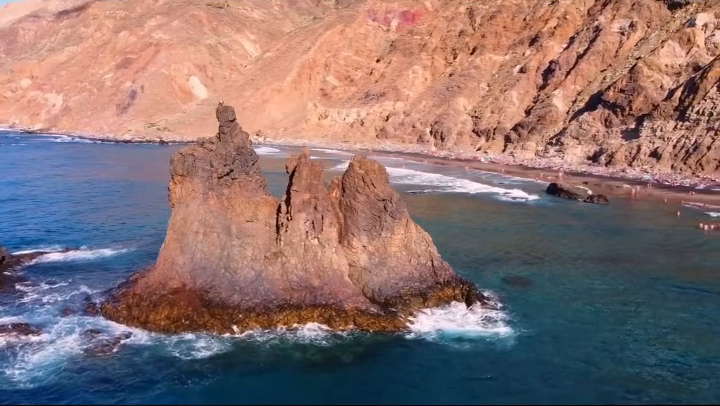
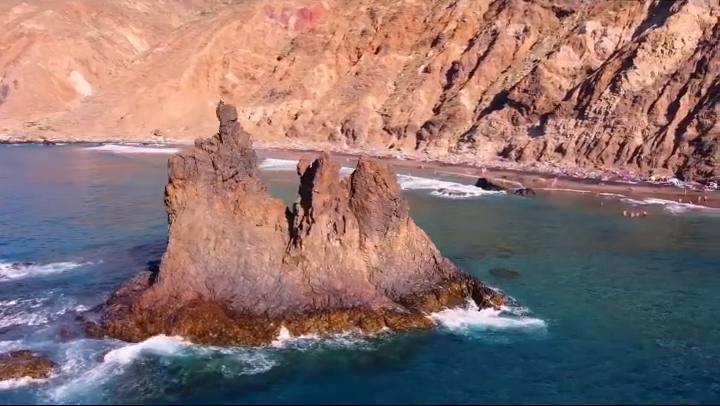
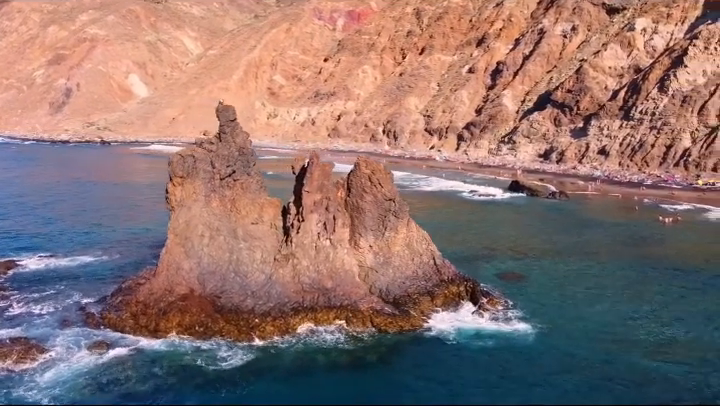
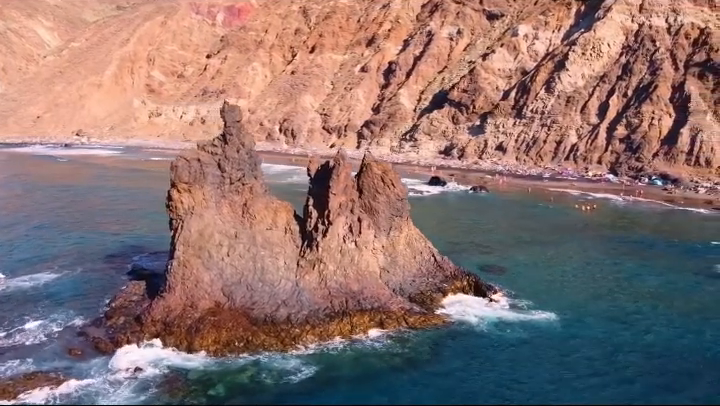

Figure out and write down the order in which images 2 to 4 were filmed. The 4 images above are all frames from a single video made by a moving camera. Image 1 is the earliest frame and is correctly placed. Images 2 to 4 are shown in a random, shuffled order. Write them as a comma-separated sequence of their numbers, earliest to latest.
3, 2, 4
